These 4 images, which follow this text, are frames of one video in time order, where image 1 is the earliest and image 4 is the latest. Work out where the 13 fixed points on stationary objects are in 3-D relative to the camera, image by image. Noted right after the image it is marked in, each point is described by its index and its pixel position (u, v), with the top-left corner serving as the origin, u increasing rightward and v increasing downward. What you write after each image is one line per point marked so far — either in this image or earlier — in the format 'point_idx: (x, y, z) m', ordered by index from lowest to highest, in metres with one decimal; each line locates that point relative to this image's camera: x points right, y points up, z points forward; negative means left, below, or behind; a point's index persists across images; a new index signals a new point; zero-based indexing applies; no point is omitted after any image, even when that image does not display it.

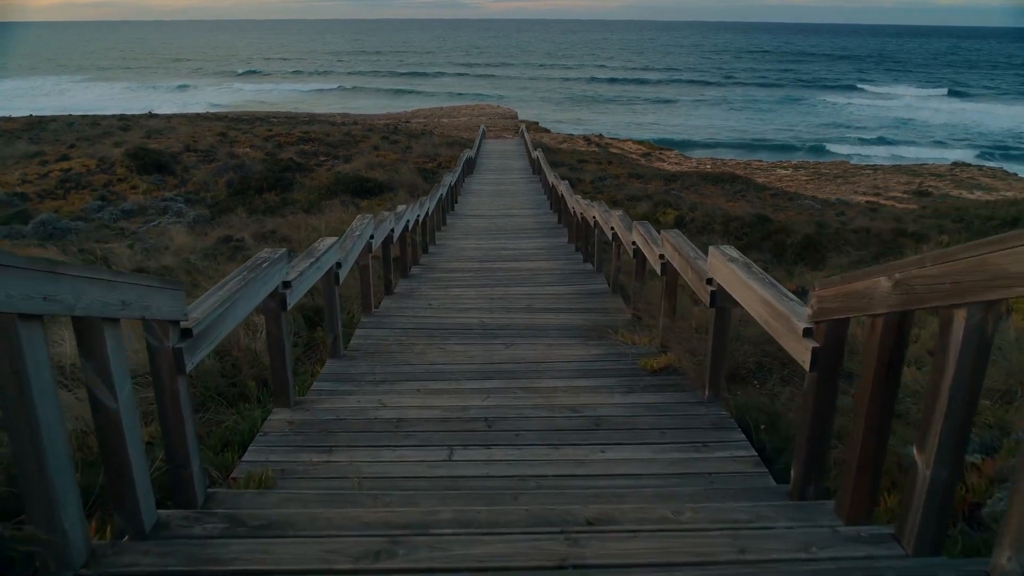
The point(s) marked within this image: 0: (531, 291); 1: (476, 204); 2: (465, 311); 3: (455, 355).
0: (+0.1, 0.0, +6.1) m
1: (-0.6, +1.4, +13.3) m
2: (-0.3, -0.2, +5.3) m
3: (-0.3, -0.3, +4.1) m
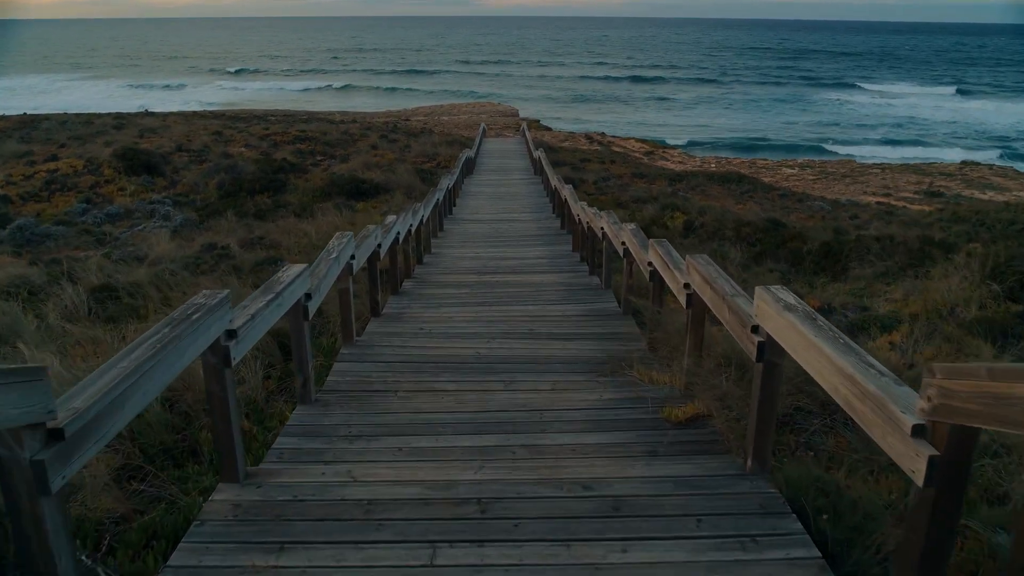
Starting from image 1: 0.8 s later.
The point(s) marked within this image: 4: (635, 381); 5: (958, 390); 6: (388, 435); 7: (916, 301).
0: (+0.1, -0.2, +5.5) m
1: (-0.6, +1.2, +12.7) m
2: (-0.3, -0.3, +4.7) m
3: (-0.3, -0.5, +3.5) m
4: (+0.6, -0.4, +3.8) m
5: (+0.7, -0.2, +1.3) m
6: (-0.5, -0.6, +3.1) m
7: (+3.2, -0.1, +6.5) m
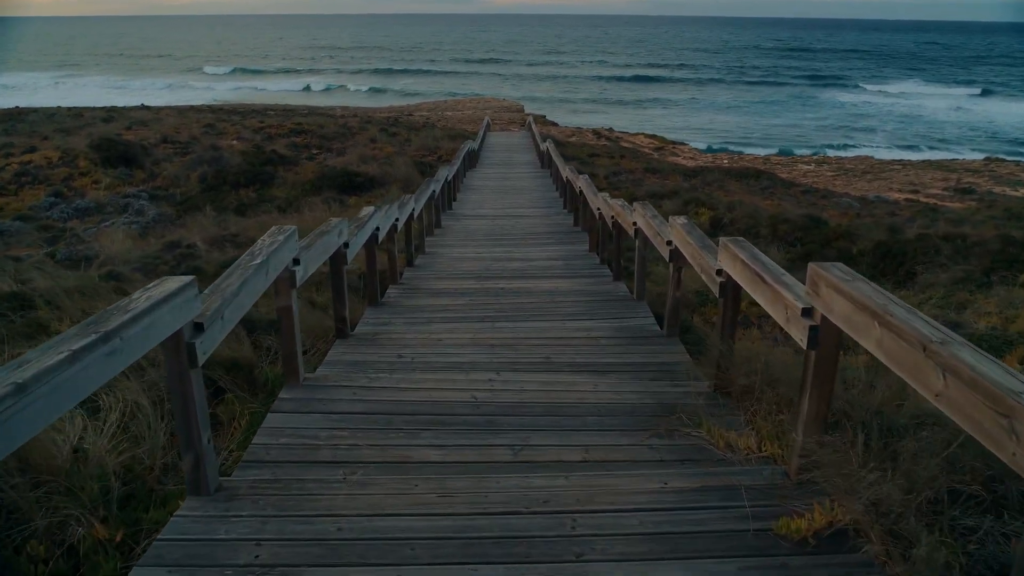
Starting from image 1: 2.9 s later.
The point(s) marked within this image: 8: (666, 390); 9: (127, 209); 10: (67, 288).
0: (+0.2, -0.2, +4.3) m
1: (-0.5, +1.2, +11.4) m
2: (-0.3, -0.4, +3.4) m
3: (-0.2, -0.5, +2.2) m
4: (+0.6, -0.5, +2.5) m
5: (+0.8, -0.2, +0.1) m
6: (-0.4, -0.6, +1.8) m
7: (+3.2, -0.2, +5.3) m
8: (+0.6, -0.4, +3.2) m
9: (-6.1, +1.3, +13.1) m
10: (-3.0, 0.0, +5.6) m
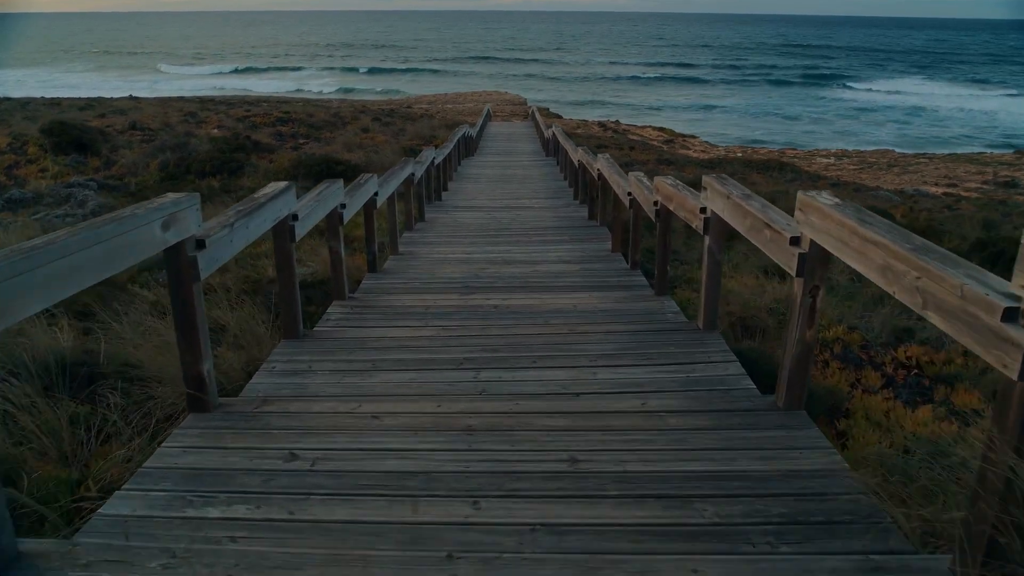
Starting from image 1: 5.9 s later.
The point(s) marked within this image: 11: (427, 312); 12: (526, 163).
0: (+0.2, -0.3, +2.5) m
1: (-0.5, +1.1, +9.6) m
2: (-0.3, -0.4, +1.6) m
3: (-0.3, -0.6, +0.4) m
4: (+0.6, -0.6, +0.7) m
5: (+0.7, -0.3, -1.7) m
6: (-0.5, -0.7, +0.1) m
7: (+3.2, -0.3, +3.5) m
8: (+0.6, -0.5, +1.4) m
9: (-6.1, +1.2, +11.3) m
10: (-3.1, -0.1, +3.9) m
11: (-0.4, -0.1, +3.7) m
12: (+0.2, +2.0, +13.2) m
